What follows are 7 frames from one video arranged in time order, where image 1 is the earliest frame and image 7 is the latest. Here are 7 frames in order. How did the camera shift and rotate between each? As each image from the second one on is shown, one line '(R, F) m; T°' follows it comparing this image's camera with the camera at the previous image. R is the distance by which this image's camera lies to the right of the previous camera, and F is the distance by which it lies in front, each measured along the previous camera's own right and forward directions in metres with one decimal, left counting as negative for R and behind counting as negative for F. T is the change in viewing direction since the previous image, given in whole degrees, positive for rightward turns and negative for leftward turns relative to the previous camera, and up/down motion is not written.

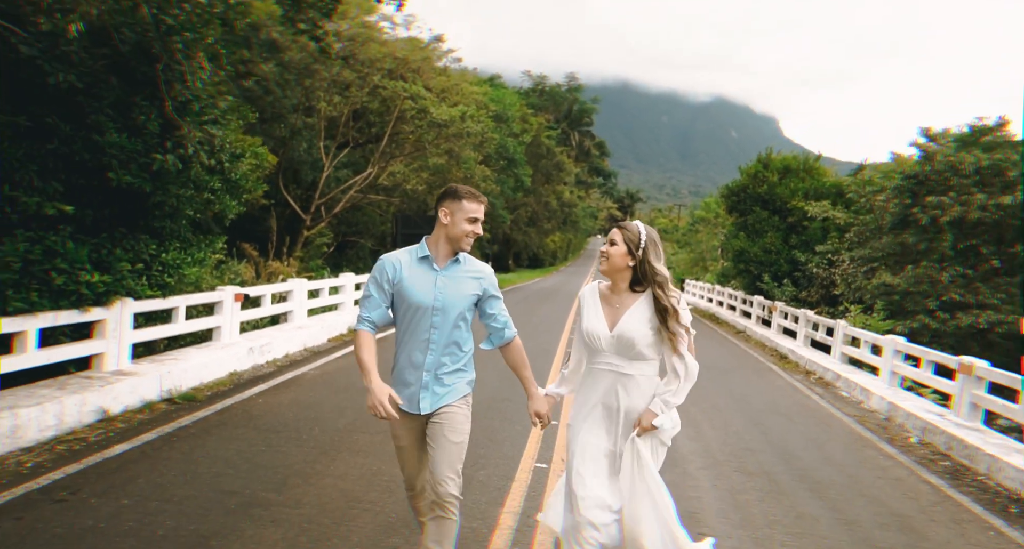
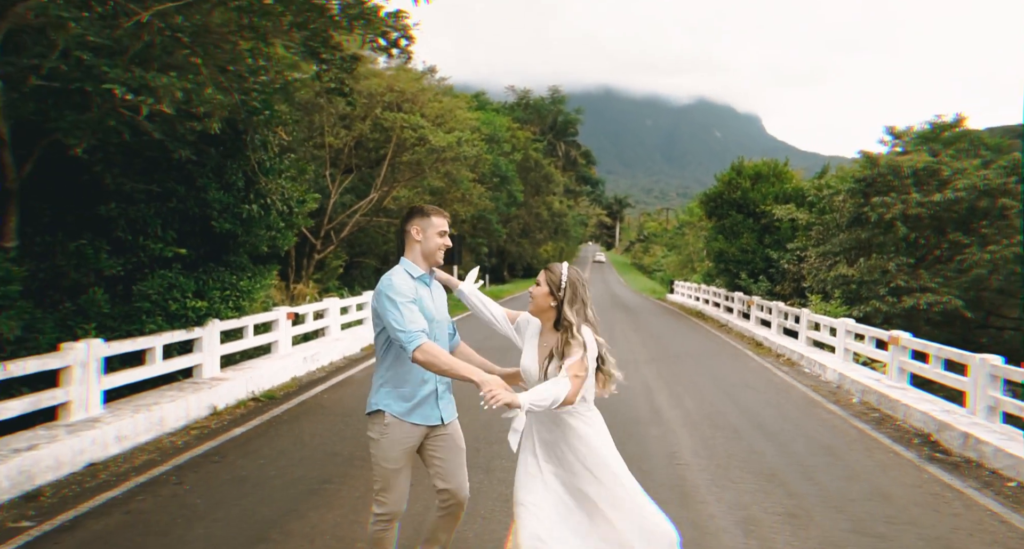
(-0.3, -1.8) m; +1°
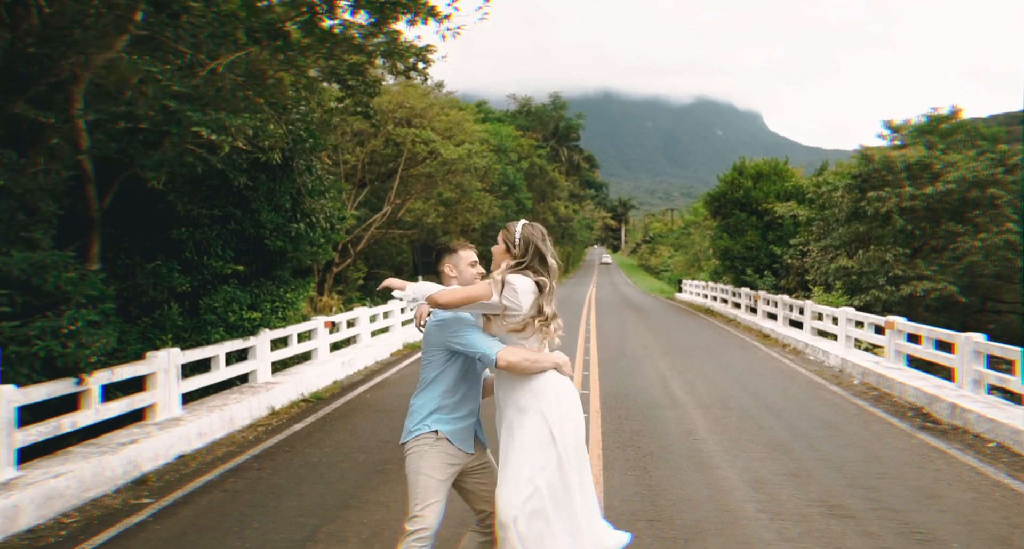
(-0.2, -0.8) m; -1°
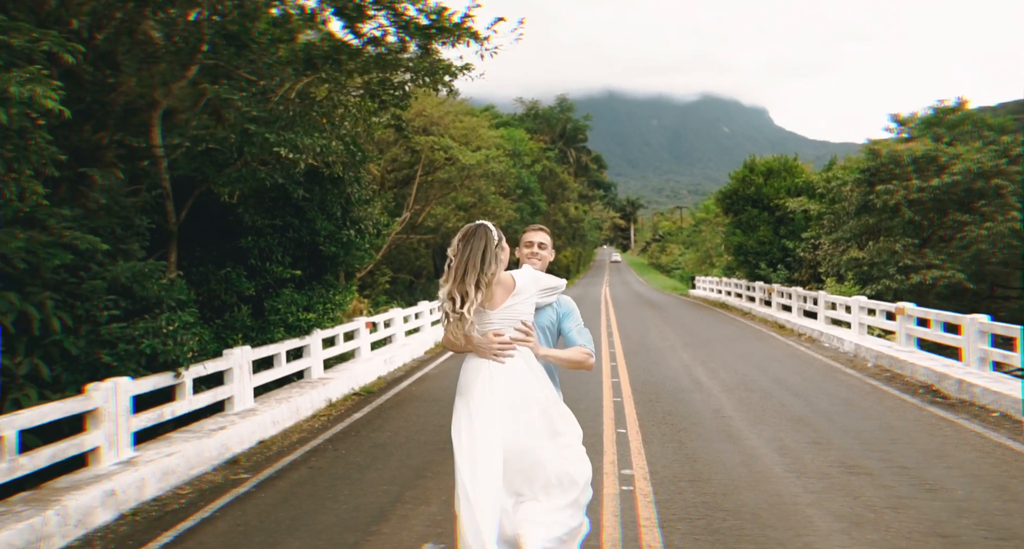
(-0.4, -0.7) m; -1°
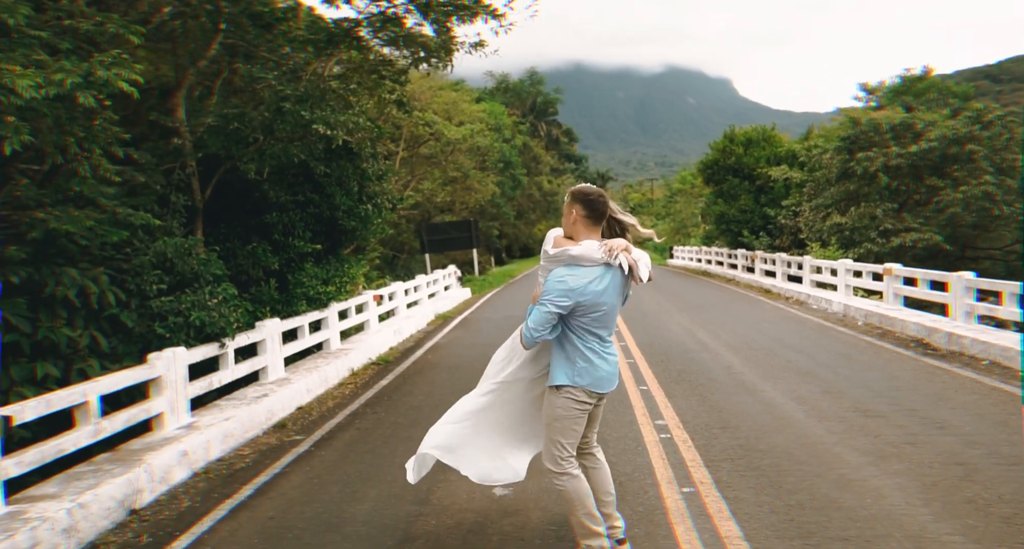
(-0.7, -0.3) m; +3°
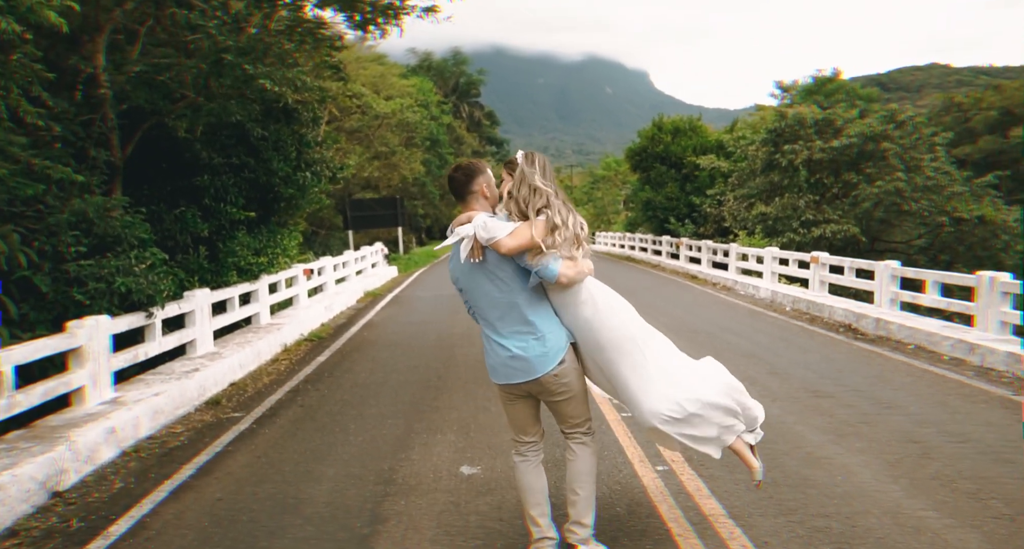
(-0.5, +0.3) m; +8°
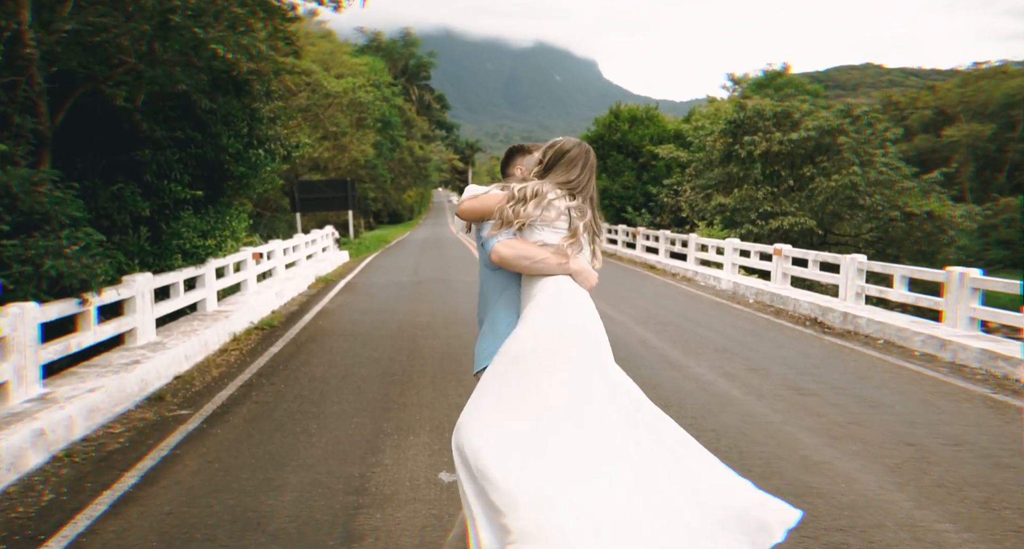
(-0.3, +0.4) m; +5°
